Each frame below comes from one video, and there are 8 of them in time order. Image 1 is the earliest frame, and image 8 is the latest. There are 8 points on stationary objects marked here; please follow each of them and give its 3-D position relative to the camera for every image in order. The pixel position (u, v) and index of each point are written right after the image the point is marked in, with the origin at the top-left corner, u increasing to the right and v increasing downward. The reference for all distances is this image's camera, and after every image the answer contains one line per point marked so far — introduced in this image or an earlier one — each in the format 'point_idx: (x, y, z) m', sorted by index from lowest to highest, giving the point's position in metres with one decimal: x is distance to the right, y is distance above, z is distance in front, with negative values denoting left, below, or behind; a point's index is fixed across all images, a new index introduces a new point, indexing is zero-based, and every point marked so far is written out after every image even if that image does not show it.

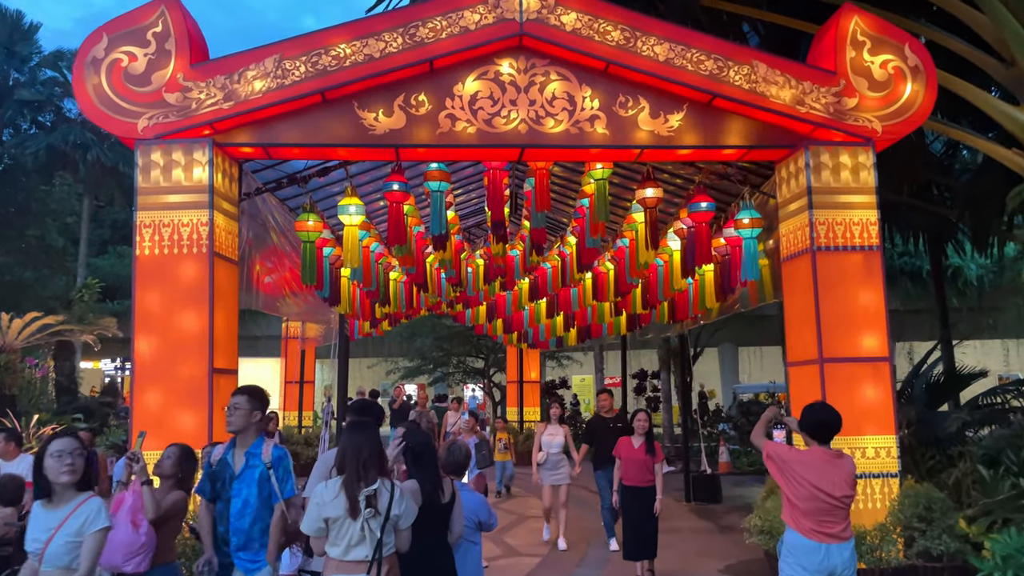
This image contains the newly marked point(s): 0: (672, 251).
0: (+1.7, +0.4, +9.0) m
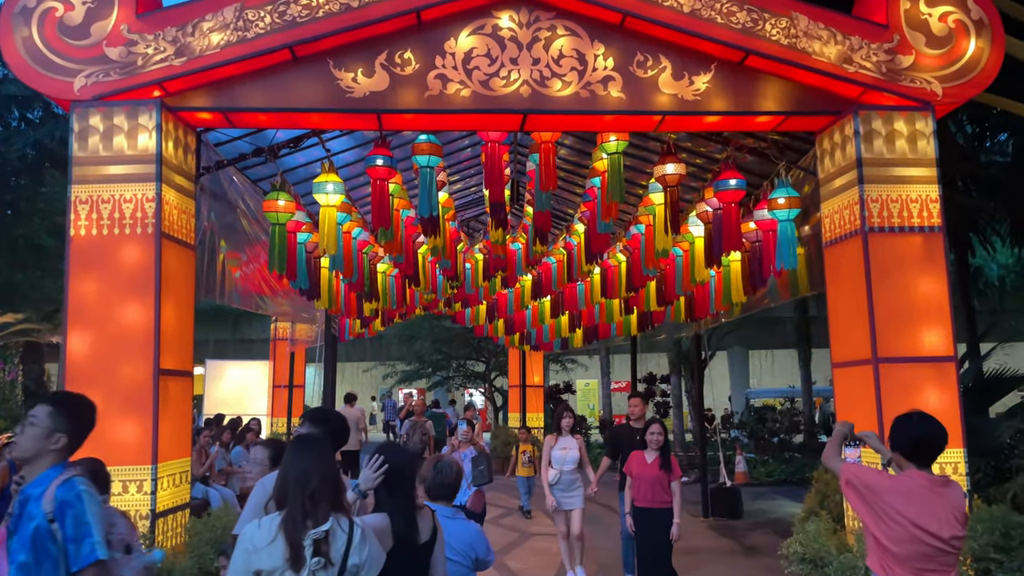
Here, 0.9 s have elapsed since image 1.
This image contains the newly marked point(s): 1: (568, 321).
0: (+1.8, +0.5, +8.0) m
1: (+1.0, -0.6, +14.2) m
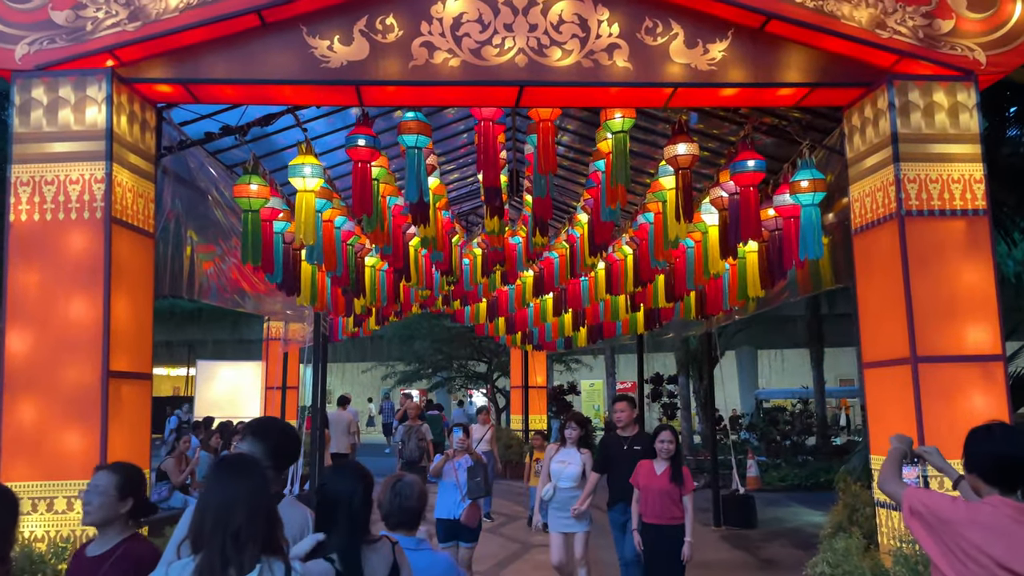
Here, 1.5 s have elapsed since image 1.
0: (+1.7, +0.5, +7.3) m
1: (+1.0, -0.5, +13.6) m
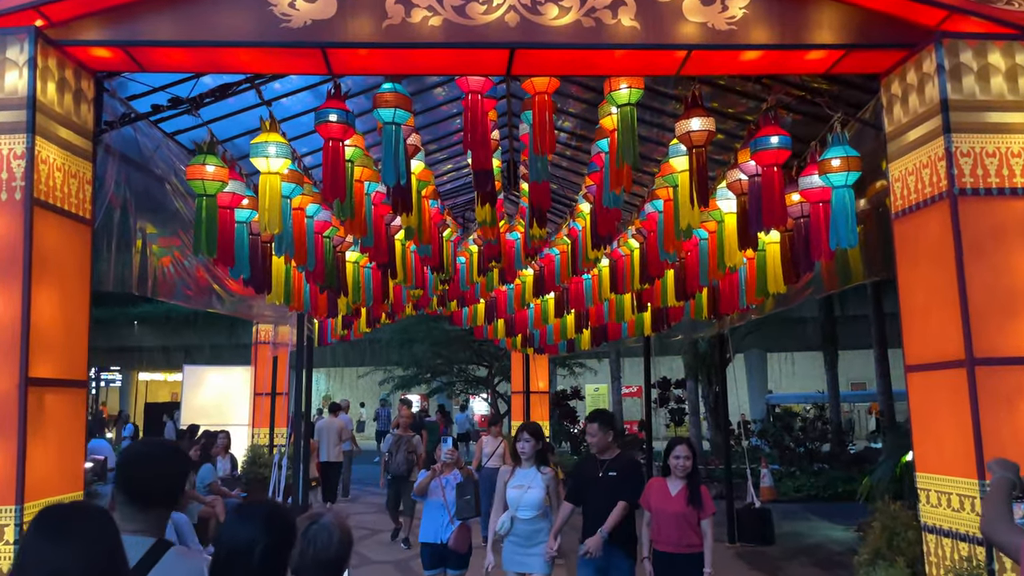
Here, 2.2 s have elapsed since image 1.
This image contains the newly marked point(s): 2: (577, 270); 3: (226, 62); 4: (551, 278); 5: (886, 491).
0: (+1.7, +0.6, +6.6) m
1: (+1.0, -0.5, +12.8) m
2: (+0.7, +0.2, +9.3) m
3: (-1.7, +1.4, +5.0) m
4: (+0.5, +0.1, +10.9) m
5: (+3.8, -2.1, +8.3) m
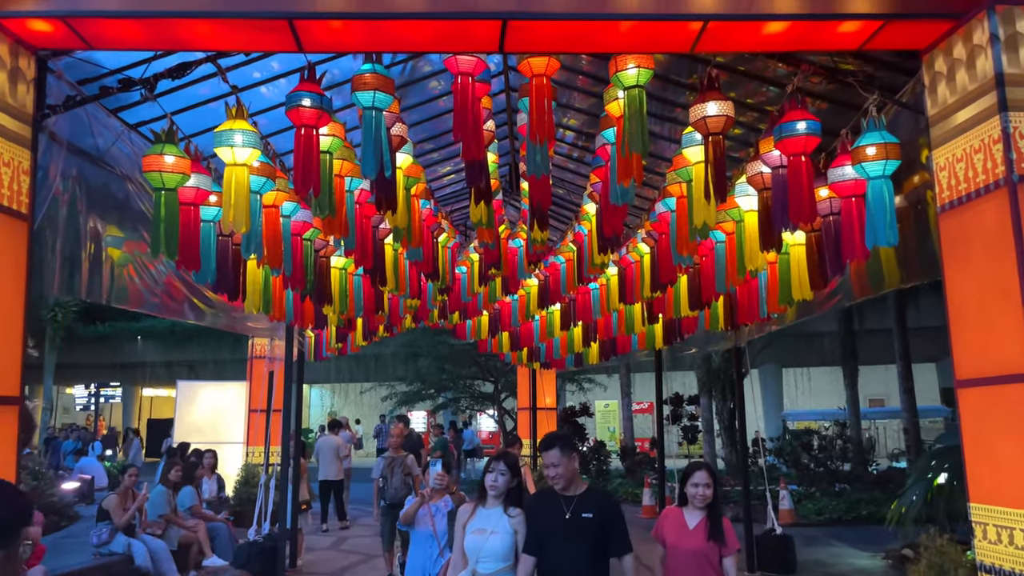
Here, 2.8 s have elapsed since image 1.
0: (+1.7, +0.5, +5.9) m
1: (+1.0, -0.7, +12.2) m
2: (+0.8, +0.1, +8.7) m
3: (-1.8, +1.3, +4.4) m
4: (+0.5, 0.0, +10.3) m
5: (+3.8, -2.1, +7.6) m
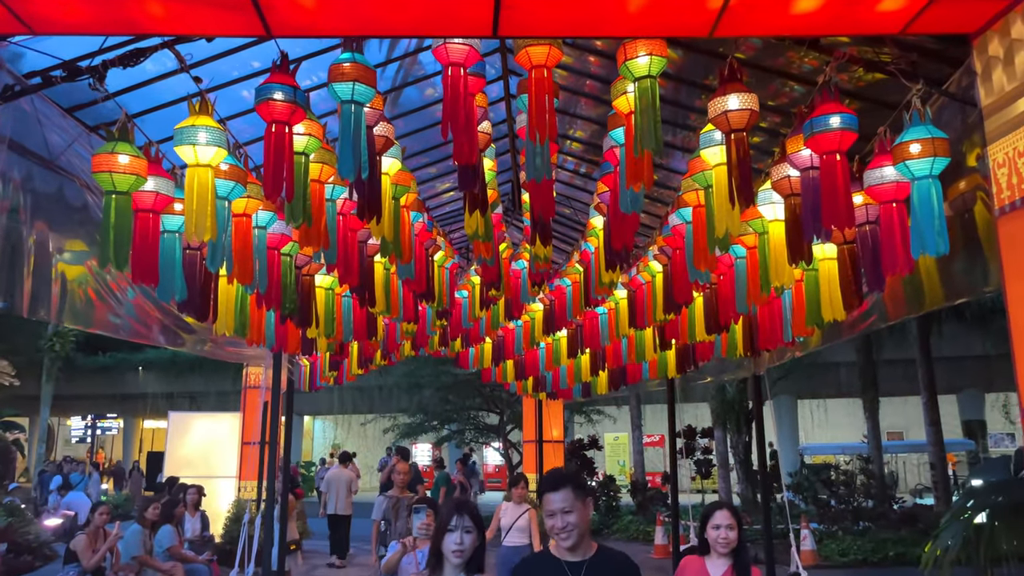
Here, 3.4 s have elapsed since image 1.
0: (+1.7, +0.4, +5.4) m
1: (+1.1, -1.0, +11.5) m
2: (+0.8, -0.1, +8.1) m
3: (-1.8, +1.3, +3.9) m
4: (+0.6, -0.3, +9.7) m
5: (+3.8, -2.3, +6.9) m
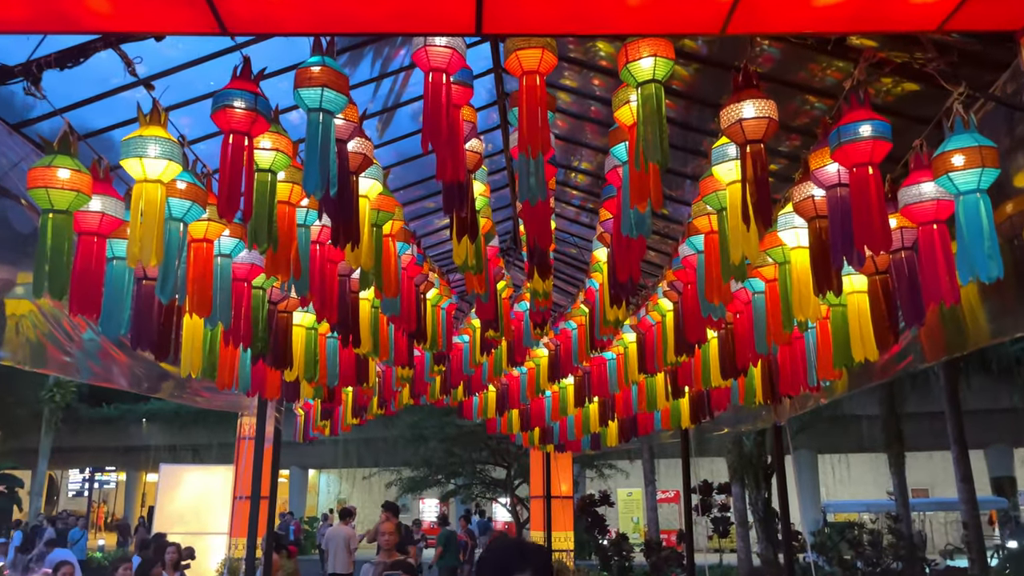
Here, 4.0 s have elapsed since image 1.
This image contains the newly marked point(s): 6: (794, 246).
0: (+1.6, +0.2, +4.8) m
1: (+1.1, -1.6, +10.9) m
2: (+0.8, -0.5, +7.6) m
3: (-1.9, +1.2, +3.5) m
4: (+0.6, -0.8, +9.1) m
5: (+3.8, -2.6, +6.2) m
6: (+1.6, +0.2, +4.7) m
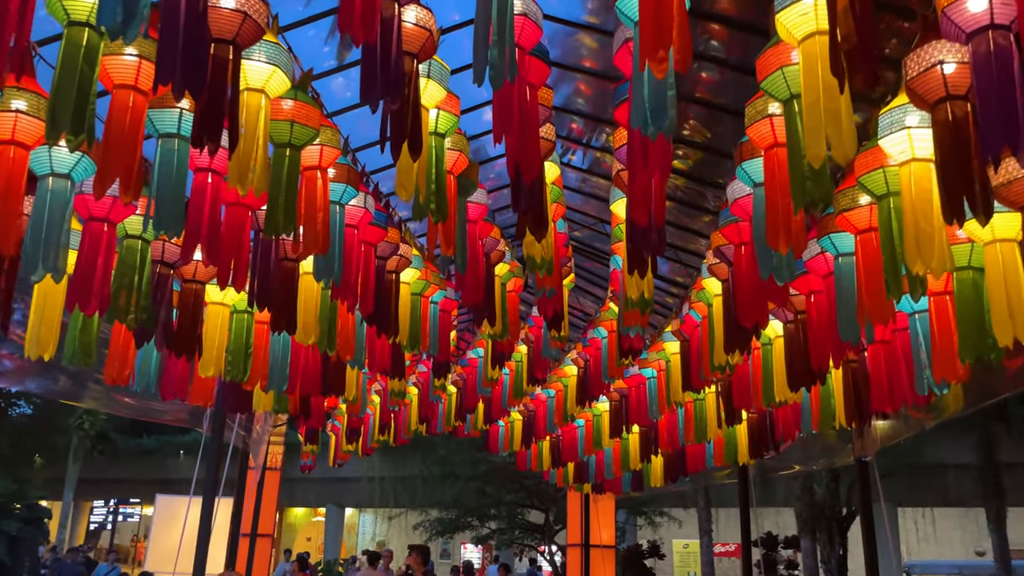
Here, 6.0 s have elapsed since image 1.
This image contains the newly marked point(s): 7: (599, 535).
0: (+1.5, +0.4, +3.2) m
1: (+1.4, -1.7, +9.2) m
2: (+0.8, -0.4, +5.9) m
3: (-2.1, +1.5, +2.1) m
4: (+0.8, -0.8, +7.5) m
5: (+3.7, -2.5, +4.2) m
6: (+1.4, +0.5, +3.1) m
7: (+1.7, -4.7, +15.7) m
